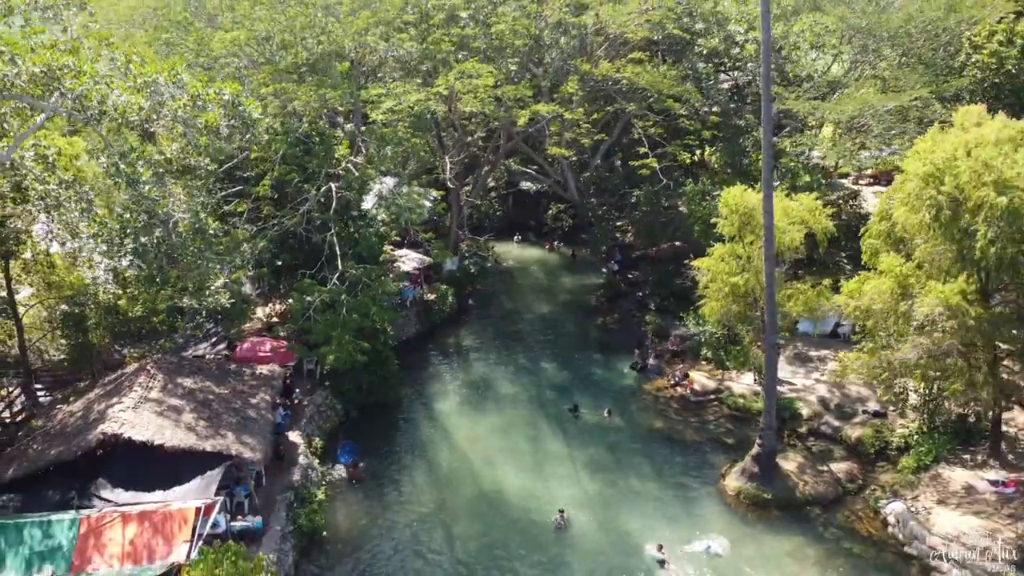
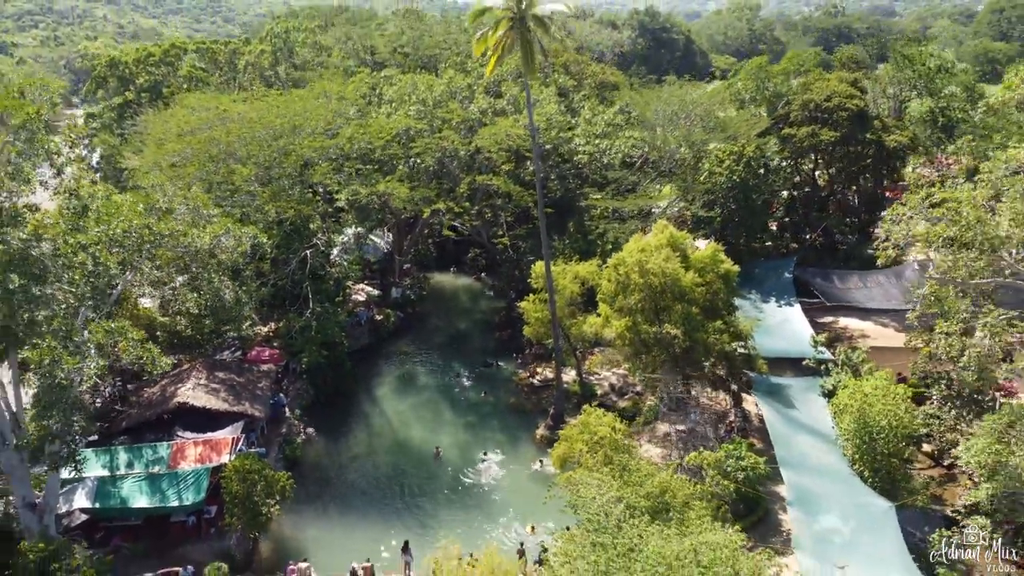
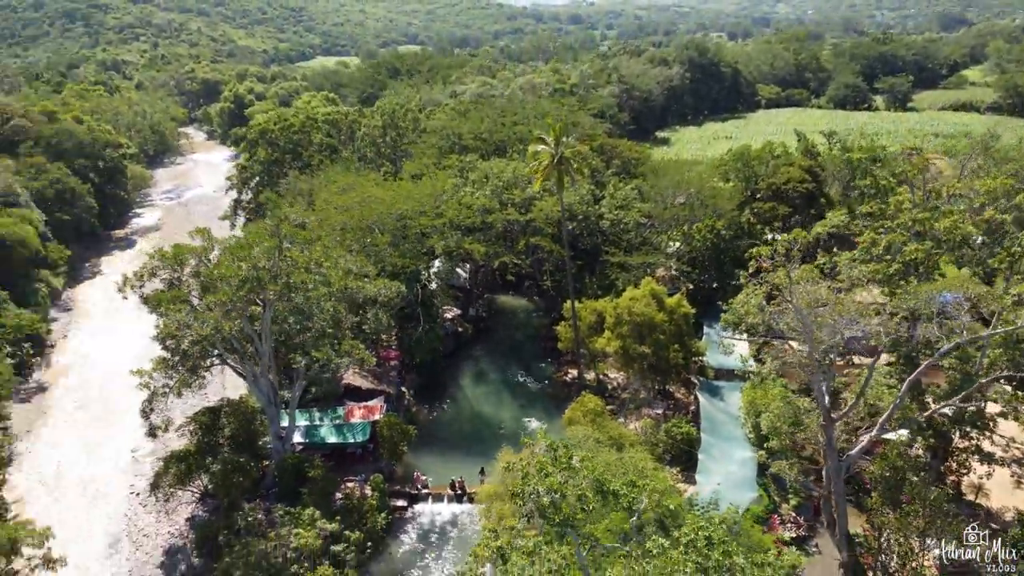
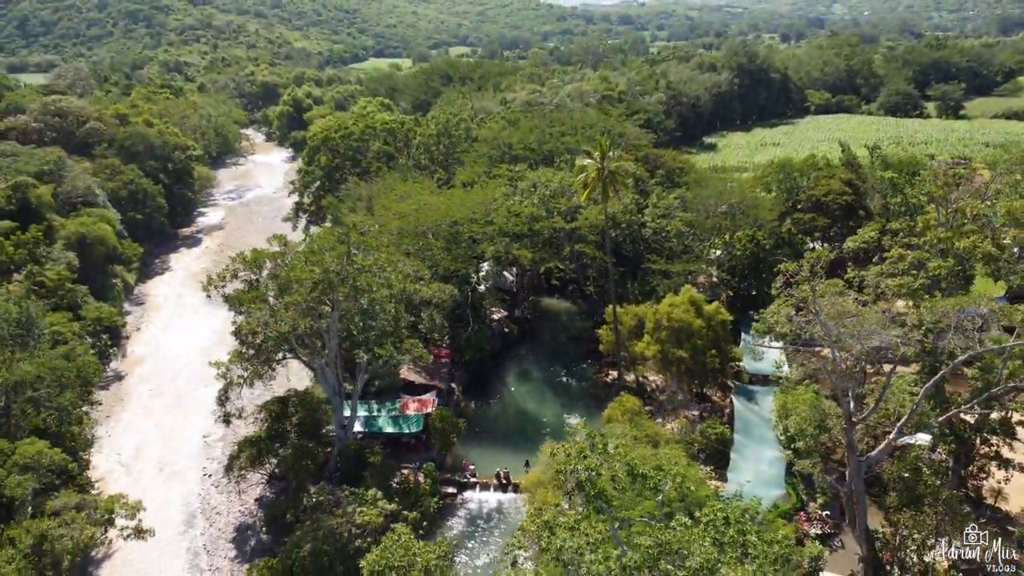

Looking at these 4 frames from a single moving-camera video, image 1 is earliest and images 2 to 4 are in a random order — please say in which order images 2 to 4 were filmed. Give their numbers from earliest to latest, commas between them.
2, 3, 4
